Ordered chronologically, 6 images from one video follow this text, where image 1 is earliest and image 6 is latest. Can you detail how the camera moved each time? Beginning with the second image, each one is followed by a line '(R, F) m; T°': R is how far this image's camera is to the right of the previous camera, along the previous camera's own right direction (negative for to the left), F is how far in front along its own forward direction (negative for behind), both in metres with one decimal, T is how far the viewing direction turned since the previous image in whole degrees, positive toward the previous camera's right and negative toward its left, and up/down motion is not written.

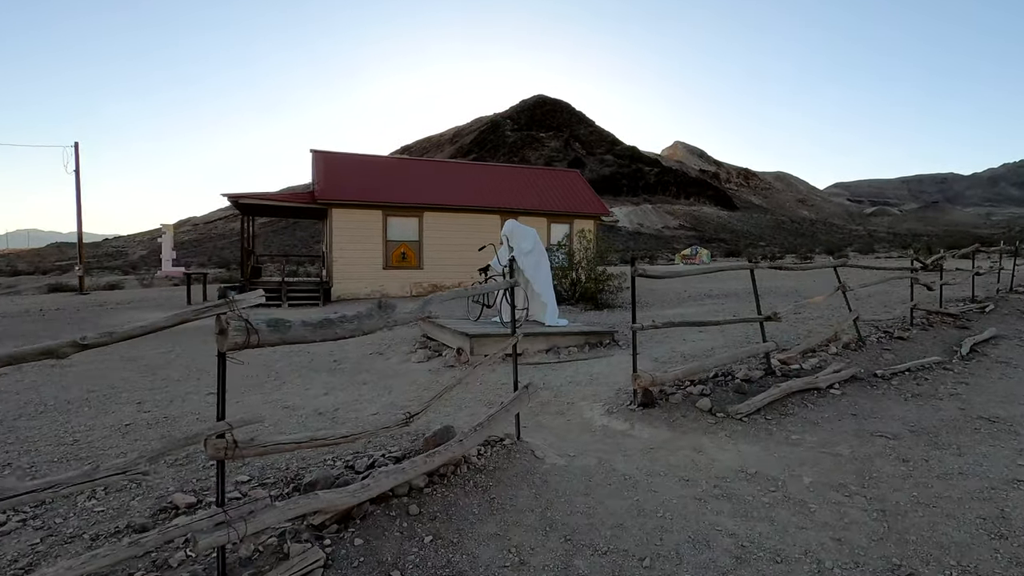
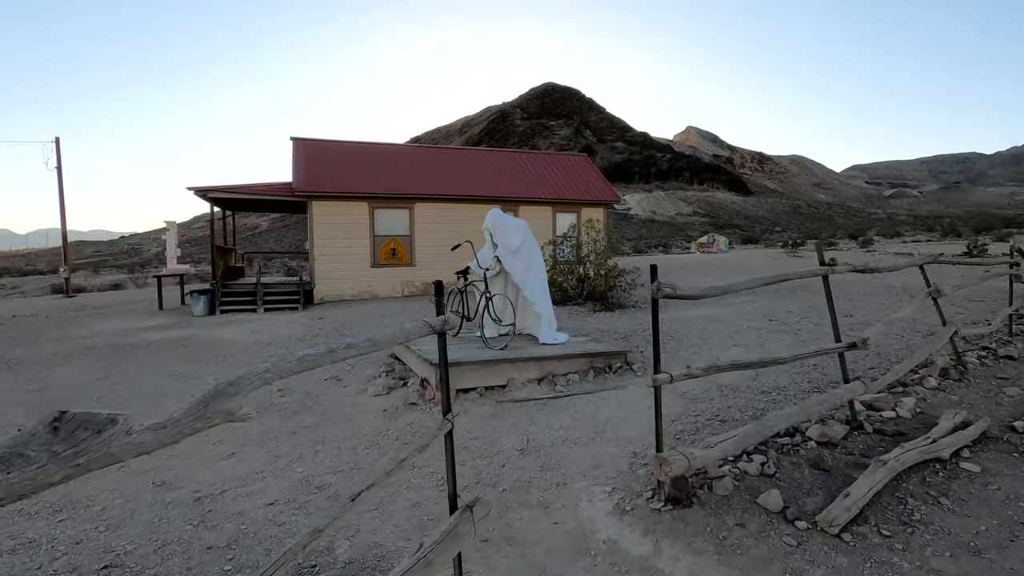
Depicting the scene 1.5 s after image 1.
(+0.3, +1.7) m; -1°
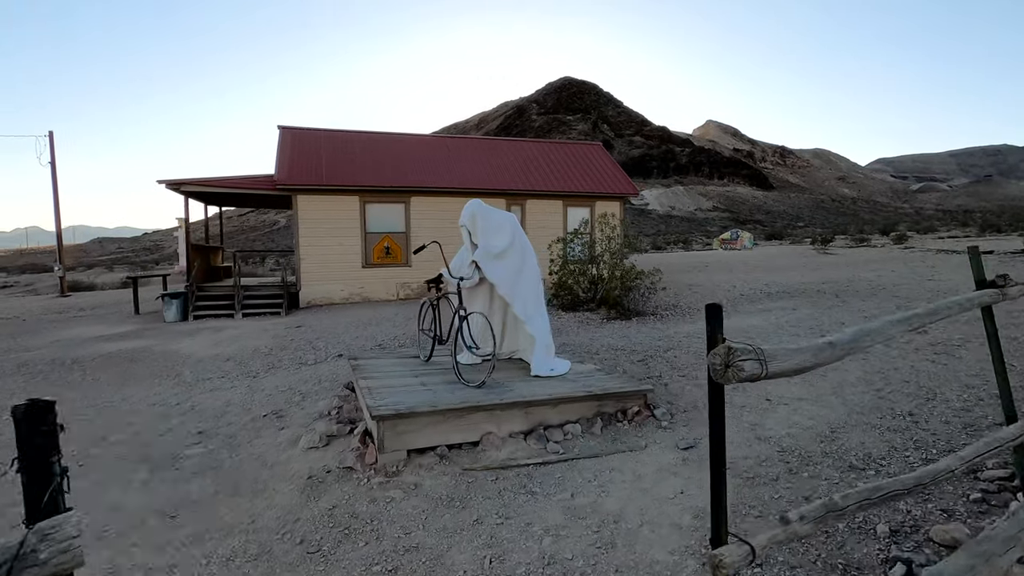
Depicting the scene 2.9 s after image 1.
(+0.3, +1.6) m; -2°
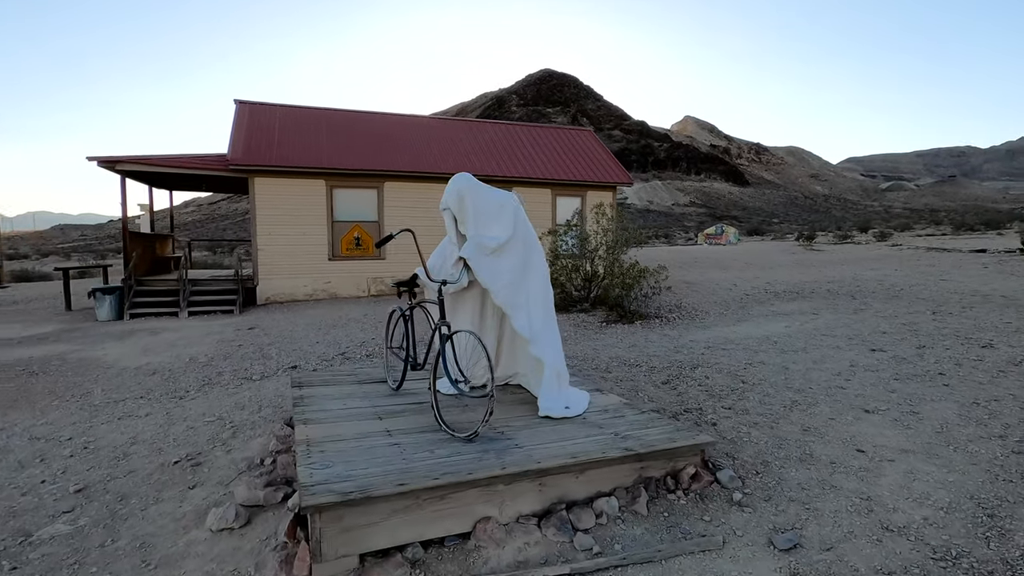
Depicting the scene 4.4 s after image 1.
(-0.2, +1.4) m; +2°
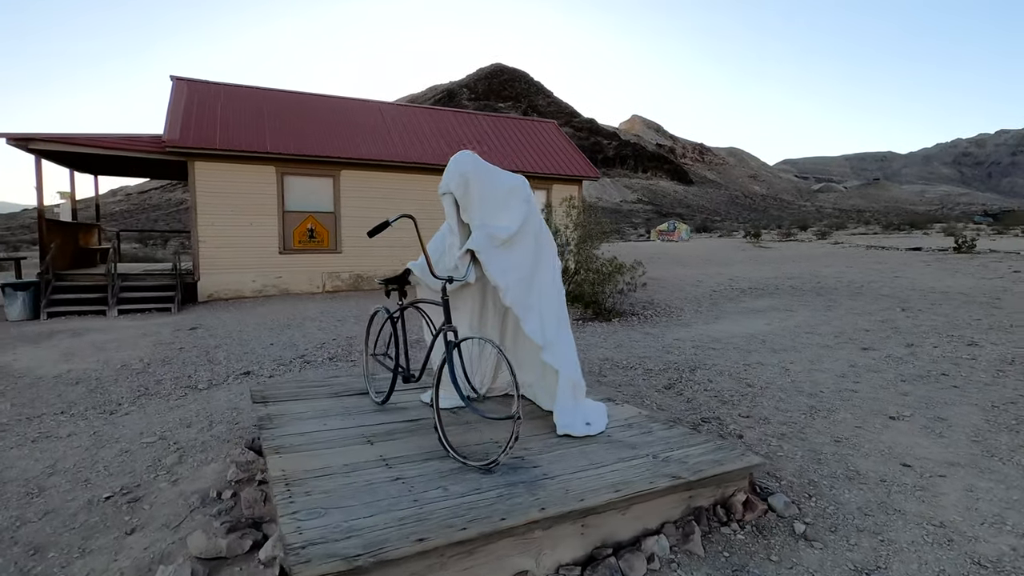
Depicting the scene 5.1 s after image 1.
(-0.4, +0.5) m; +5°
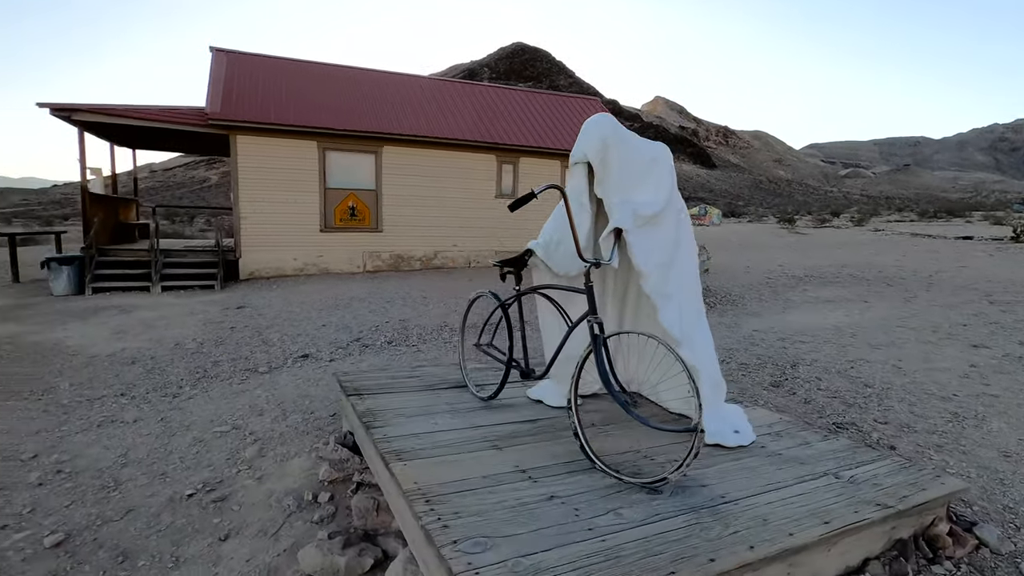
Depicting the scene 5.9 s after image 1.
(-0.6, +0.4) m; -2°
